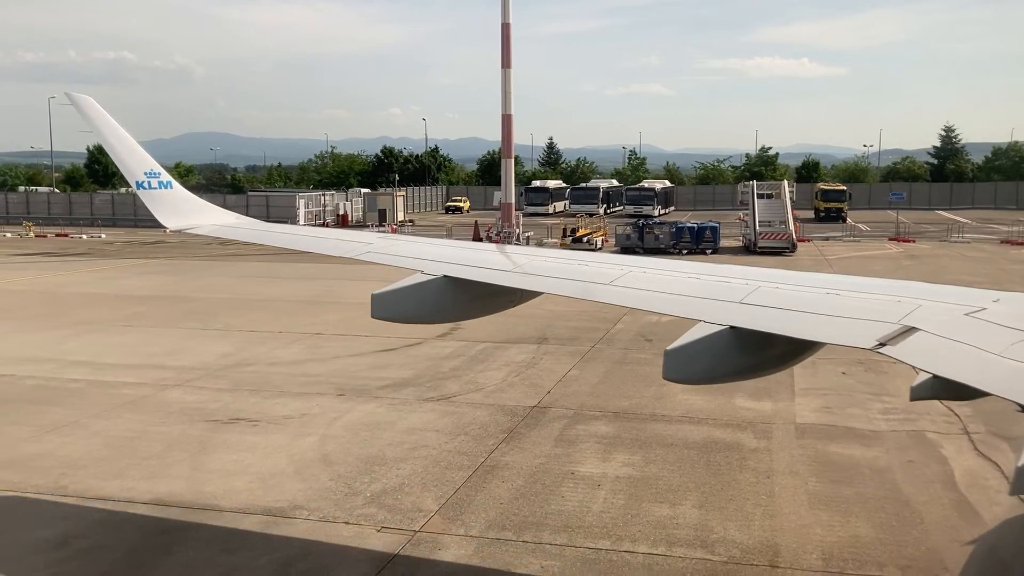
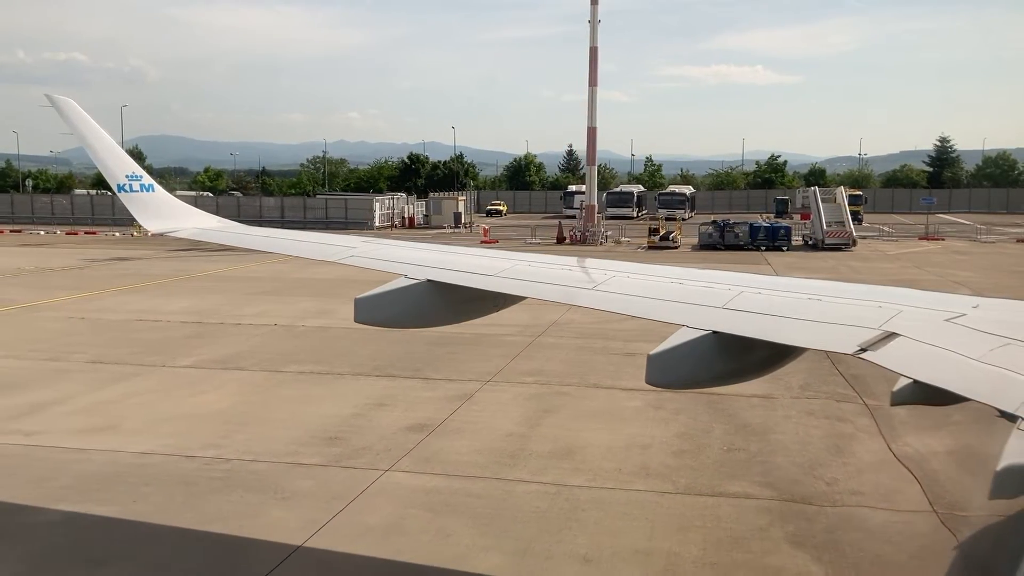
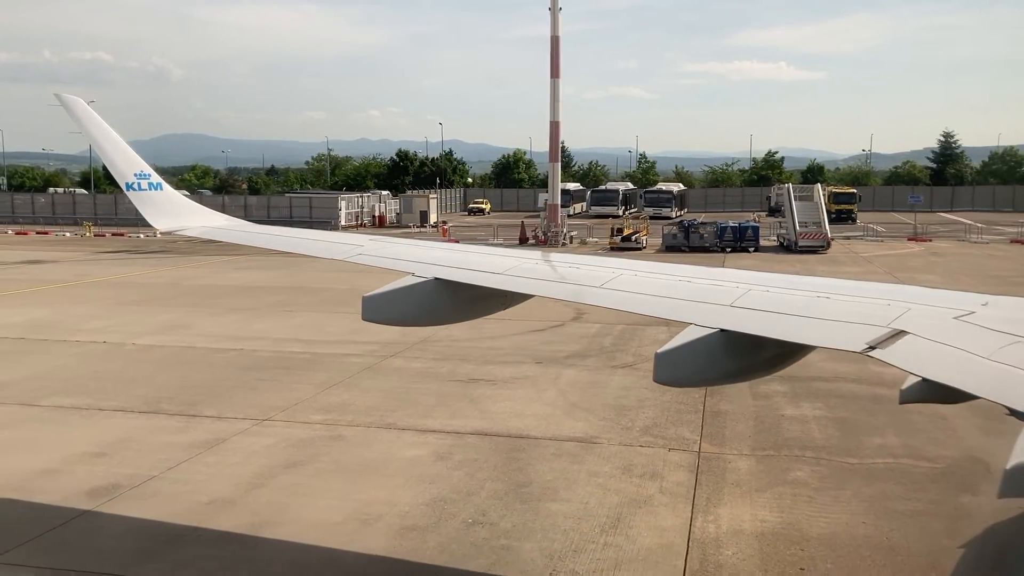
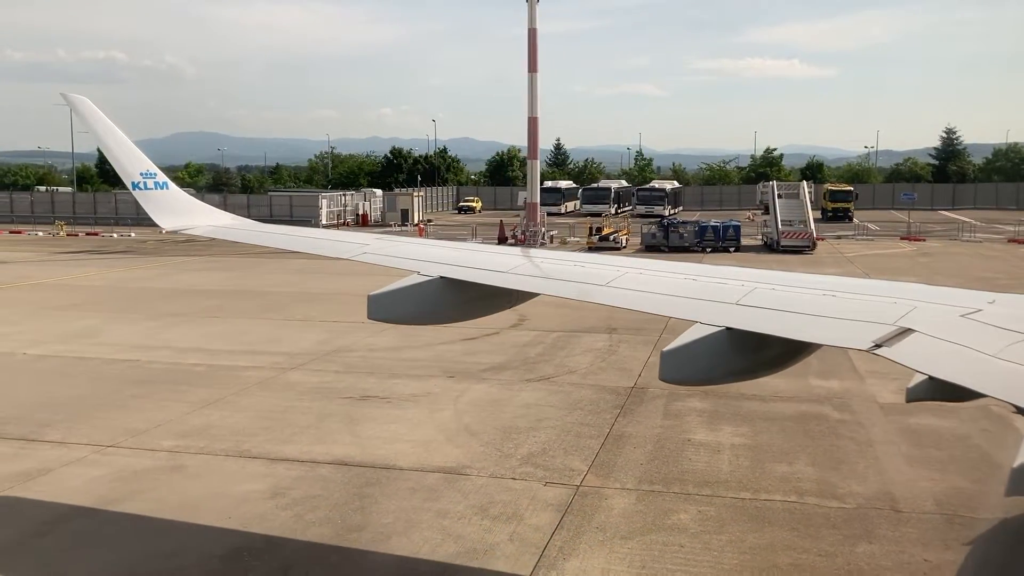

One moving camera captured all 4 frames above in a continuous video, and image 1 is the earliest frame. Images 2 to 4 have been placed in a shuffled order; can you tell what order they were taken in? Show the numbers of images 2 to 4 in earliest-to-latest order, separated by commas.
4, 3, 2
